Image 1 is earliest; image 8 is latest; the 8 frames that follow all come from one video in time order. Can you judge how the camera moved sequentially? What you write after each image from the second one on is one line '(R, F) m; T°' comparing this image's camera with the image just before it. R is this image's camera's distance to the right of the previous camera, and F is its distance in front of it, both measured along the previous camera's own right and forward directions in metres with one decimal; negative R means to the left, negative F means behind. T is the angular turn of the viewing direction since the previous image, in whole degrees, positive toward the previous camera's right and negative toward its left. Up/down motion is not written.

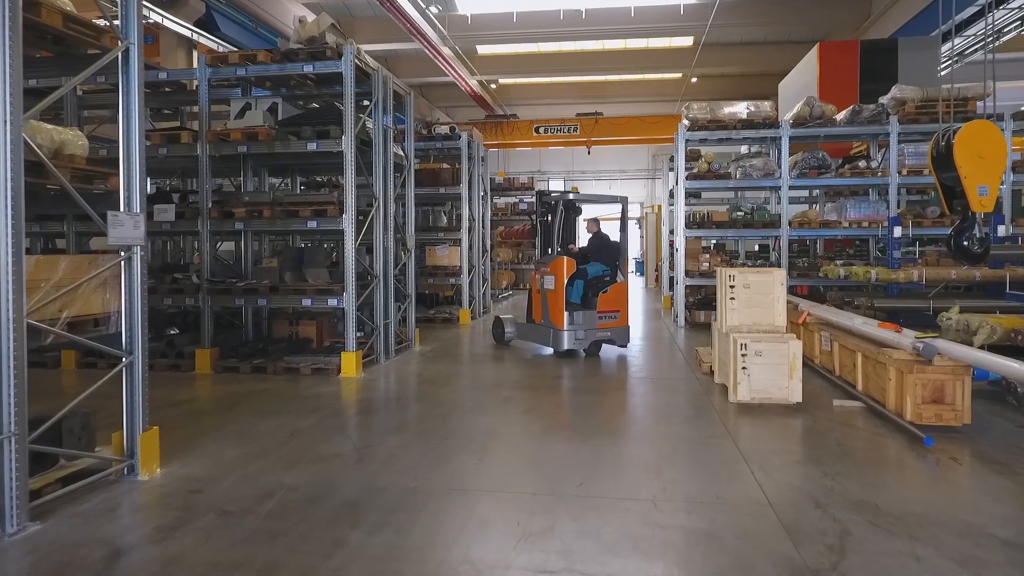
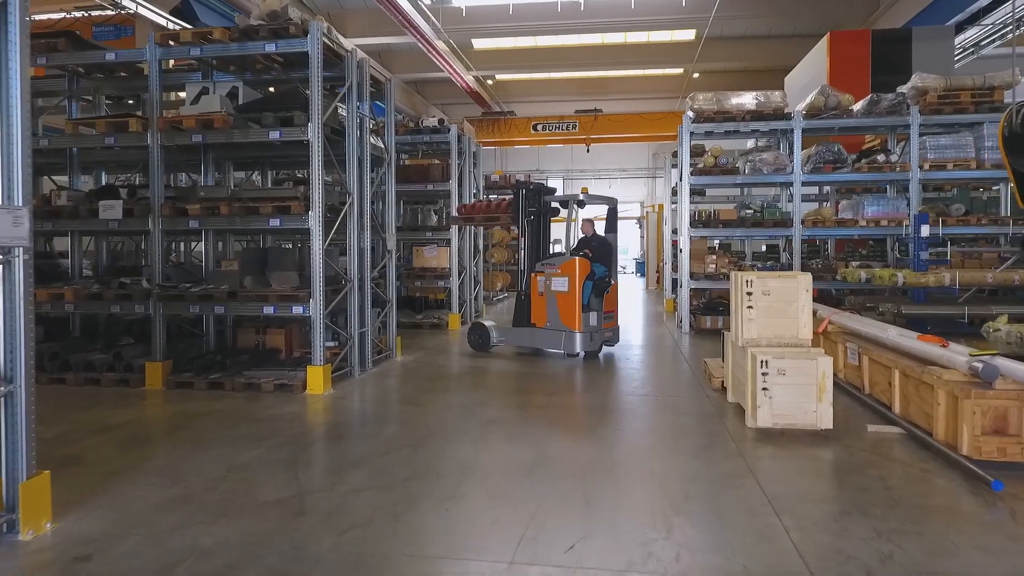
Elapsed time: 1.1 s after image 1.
(+0.1, +0.7) m; 0°
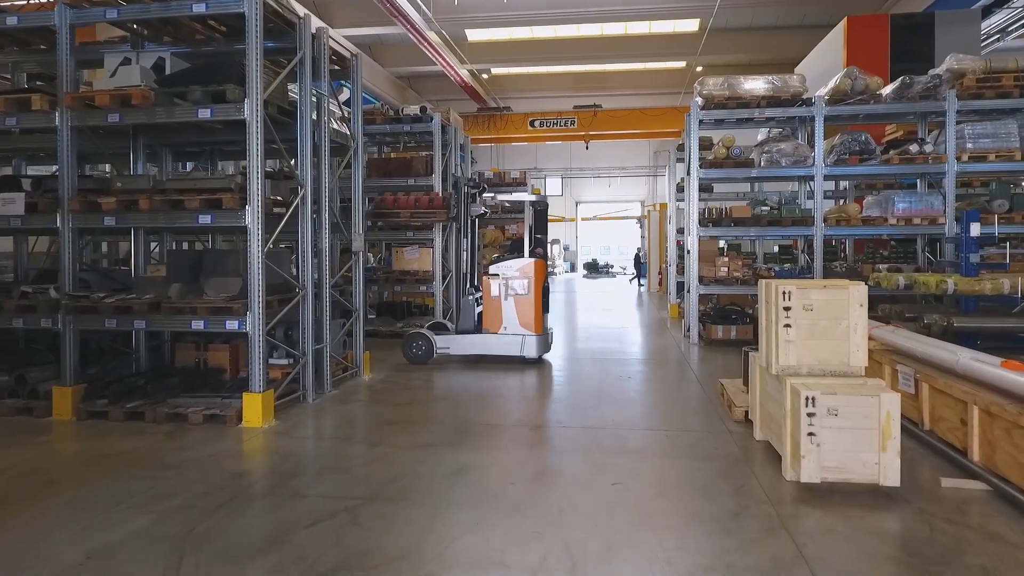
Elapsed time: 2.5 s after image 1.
(+0.1, +1.0) m; 0°
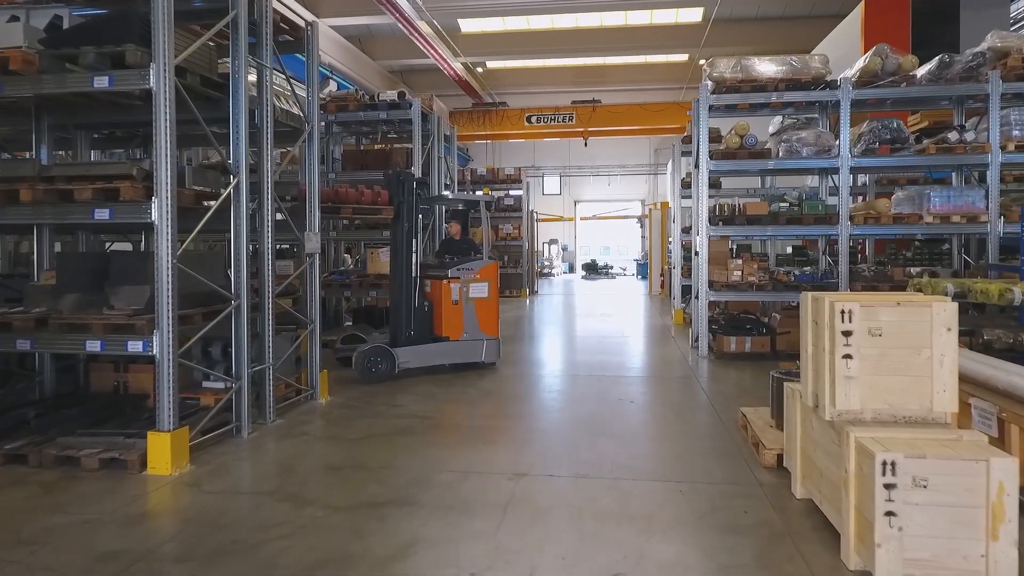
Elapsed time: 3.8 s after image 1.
(+0.1, +1.0) m; 0°
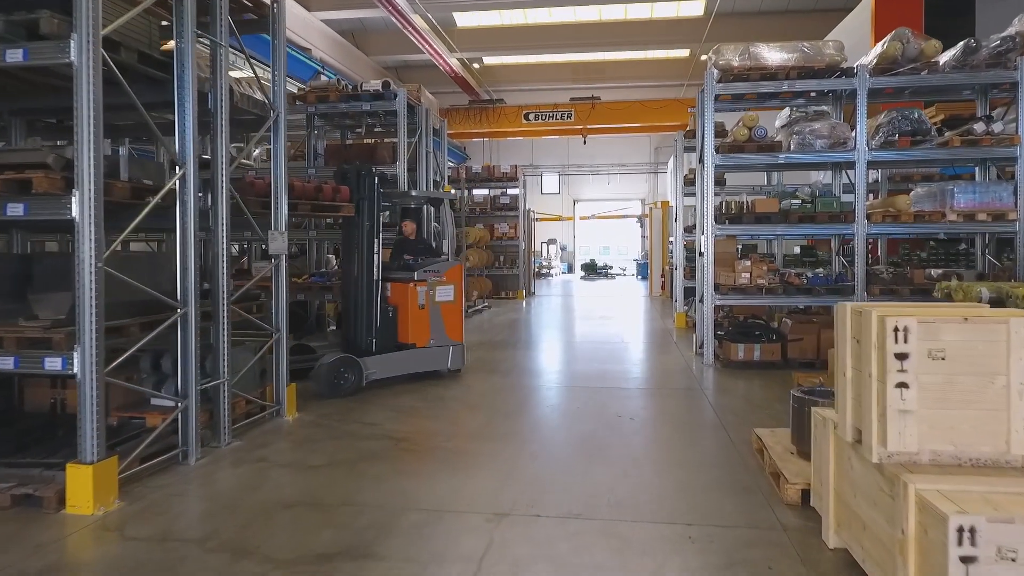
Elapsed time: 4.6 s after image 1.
(+0.1, +0.6) m; 0°
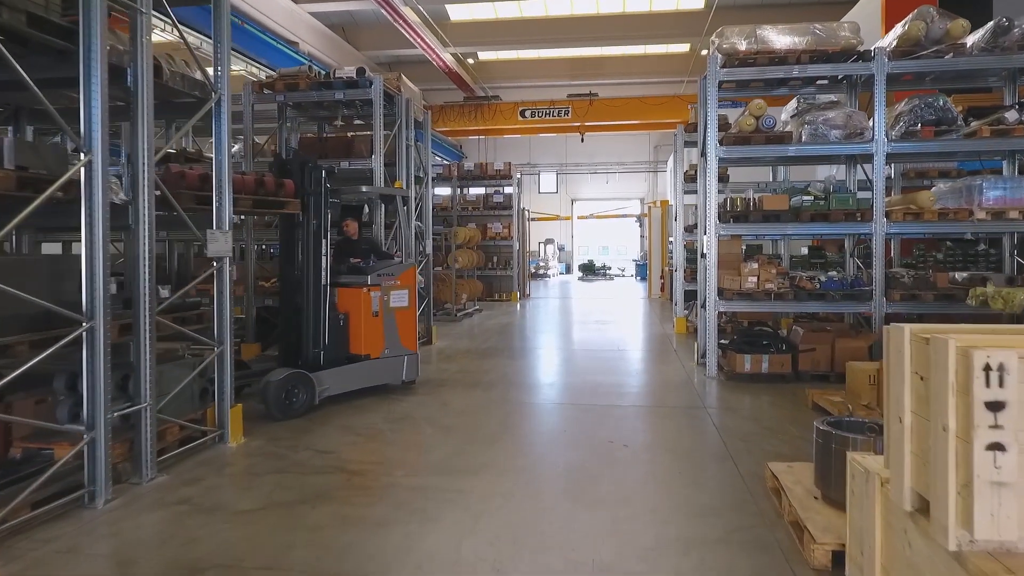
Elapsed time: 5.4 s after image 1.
(+0.1, +0.7) m; 0°
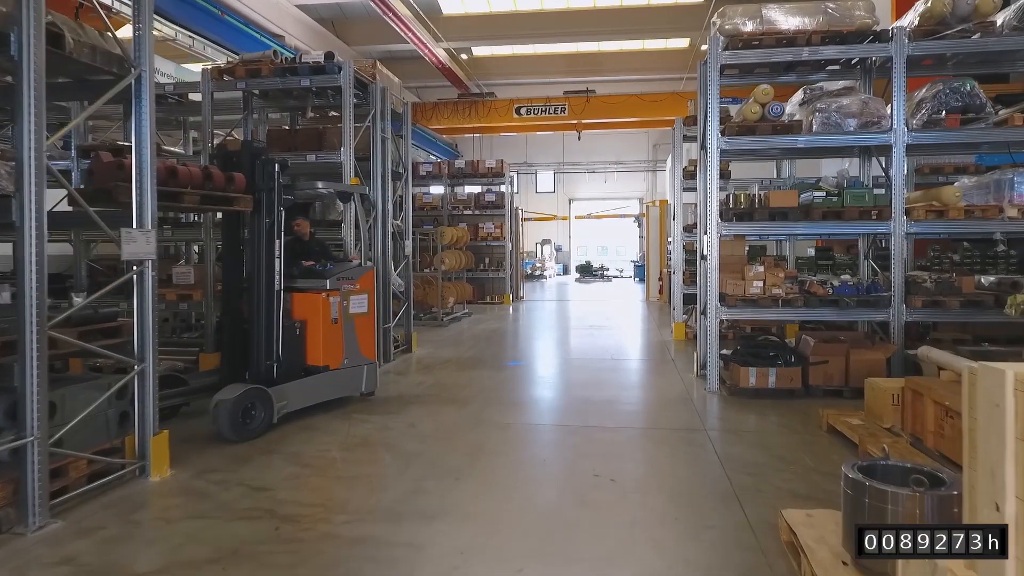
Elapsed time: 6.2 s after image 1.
(+0.1, +0.7) m; 0°
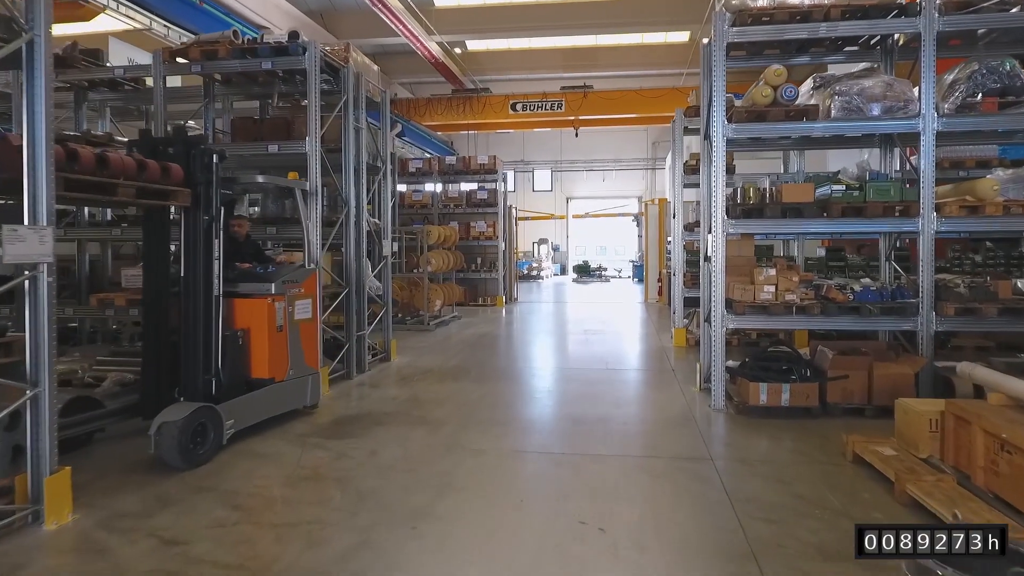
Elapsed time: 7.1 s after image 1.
(+0.1, +0.7) m; 0°
